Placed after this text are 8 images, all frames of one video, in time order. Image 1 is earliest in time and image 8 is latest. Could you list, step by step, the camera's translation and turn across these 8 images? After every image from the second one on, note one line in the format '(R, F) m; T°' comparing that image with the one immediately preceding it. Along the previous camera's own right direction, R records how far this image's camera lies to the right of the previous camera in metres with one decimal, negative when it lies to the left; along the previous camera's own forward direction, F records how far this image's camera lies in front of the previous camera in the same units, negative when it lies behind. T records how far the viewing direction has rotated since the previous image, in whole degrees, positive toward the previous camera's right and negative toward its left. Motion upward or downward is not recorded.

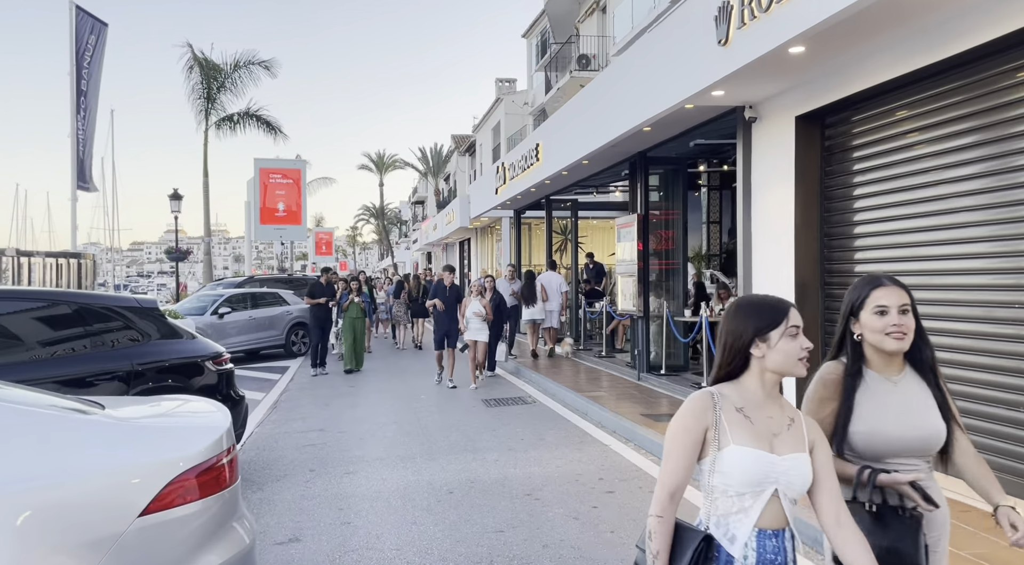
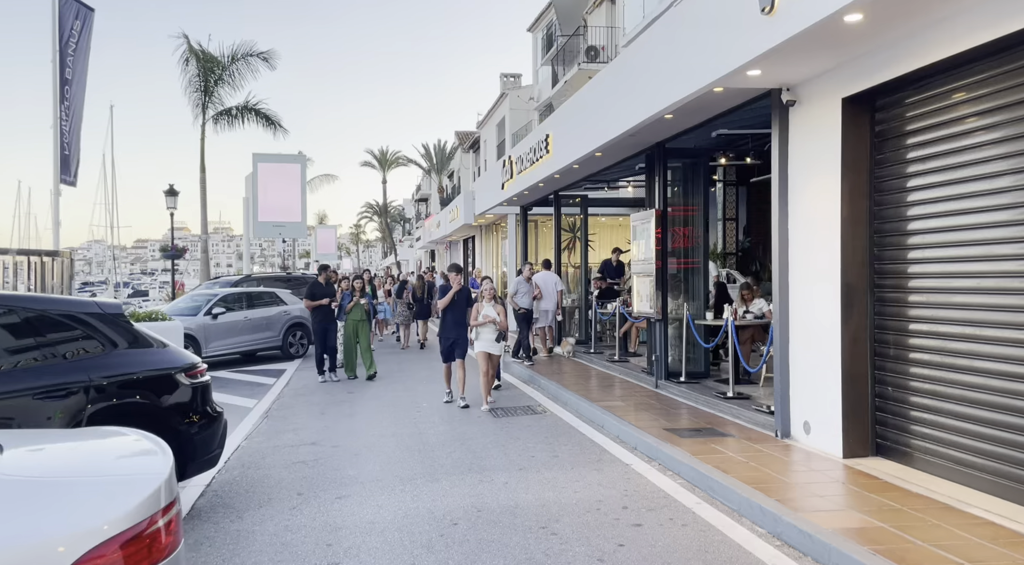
(-0.1, +0.8) m; 0°
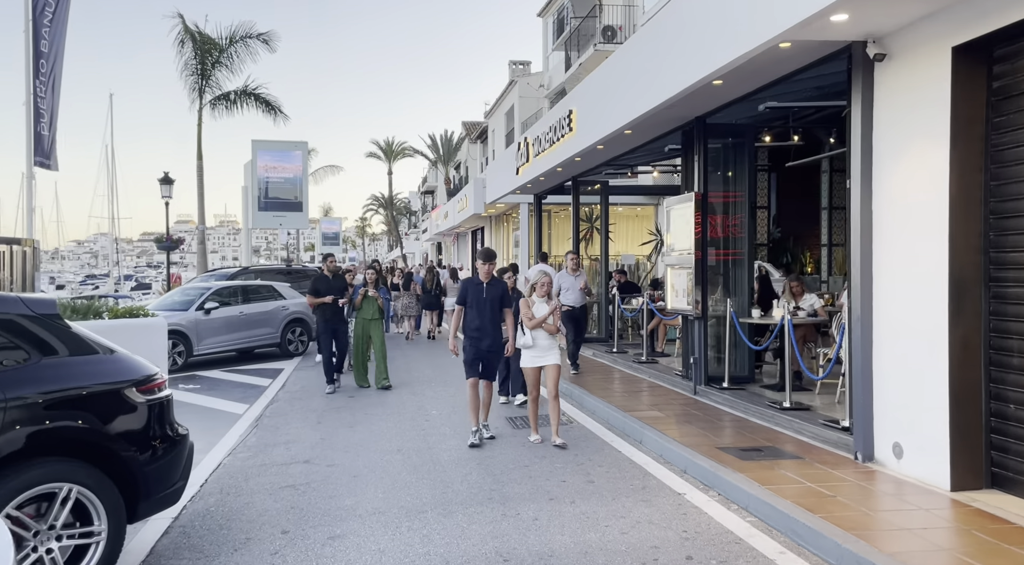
(-0.2, +1.2) m; 0°
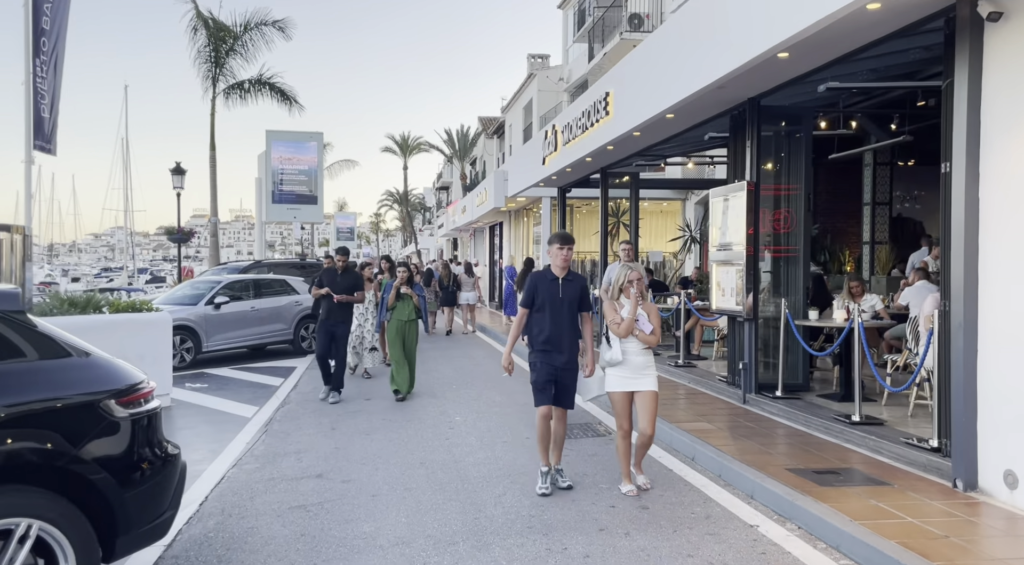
(-0.2, +0.8) m; -1°
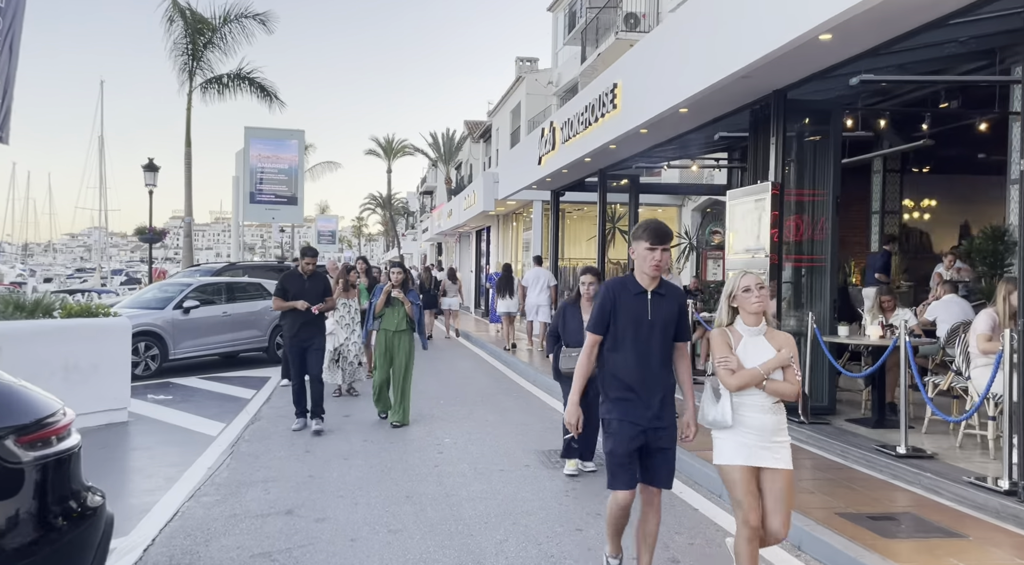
(-0.2, +0.9) m; +1°
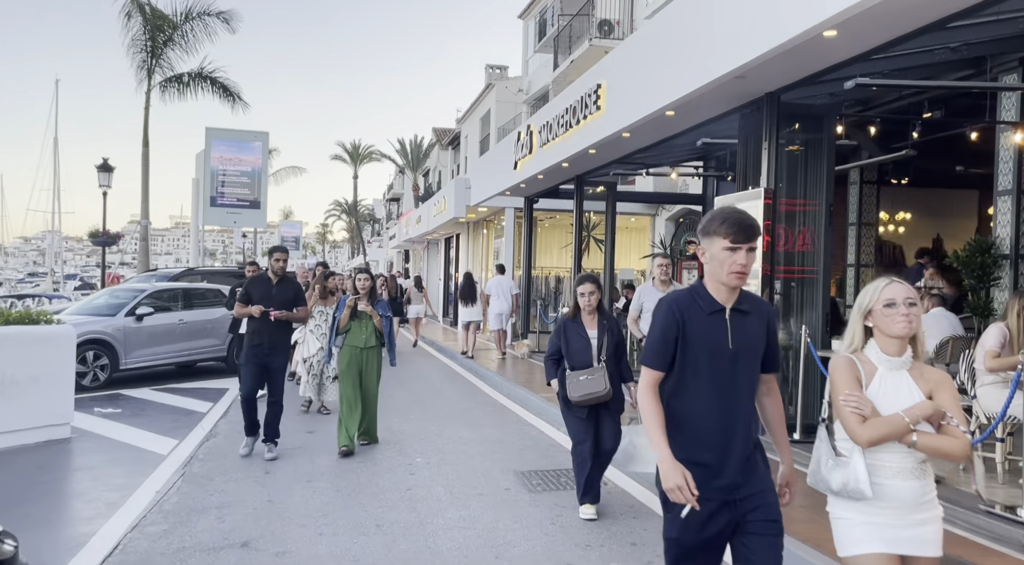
(-0.1, +0.5) m; +3°
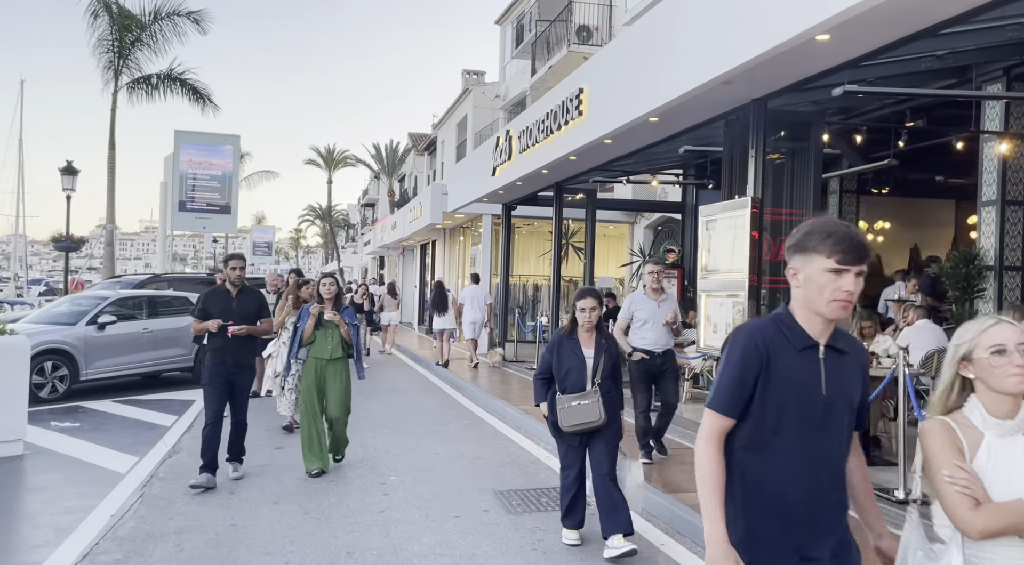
(0.0, +0.3) m; +2°
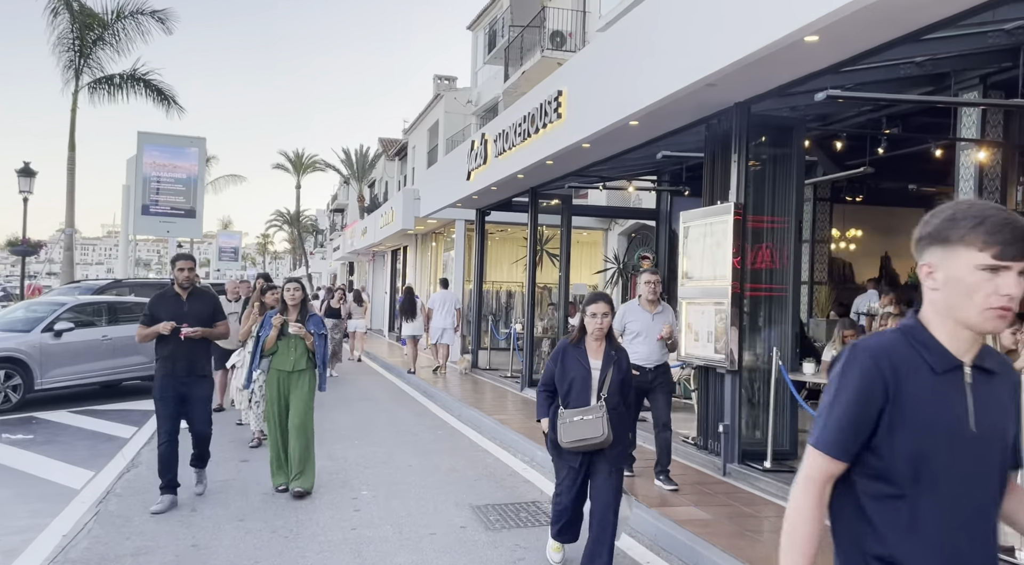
(-0.1, +0.2) m; +2°
